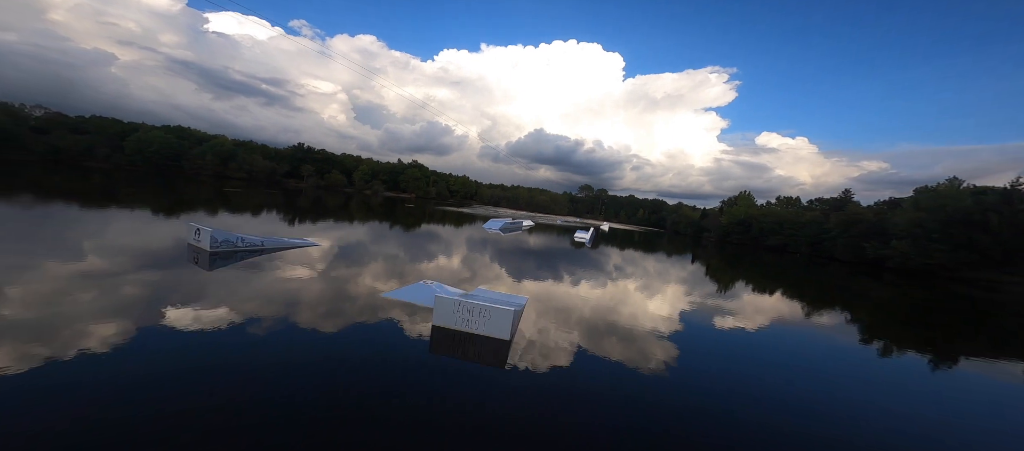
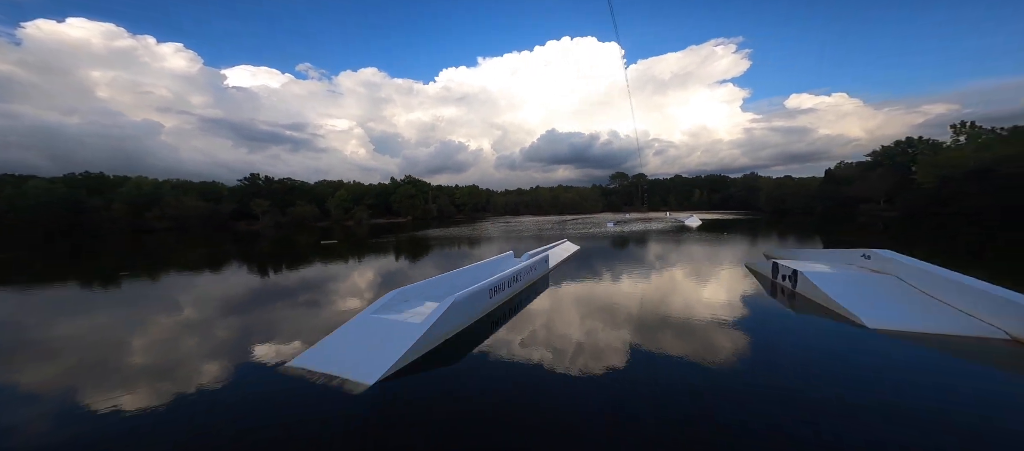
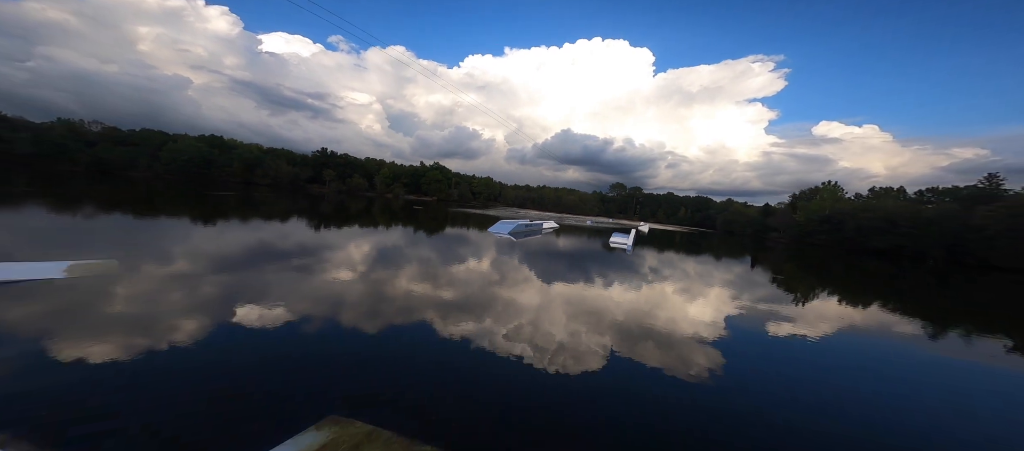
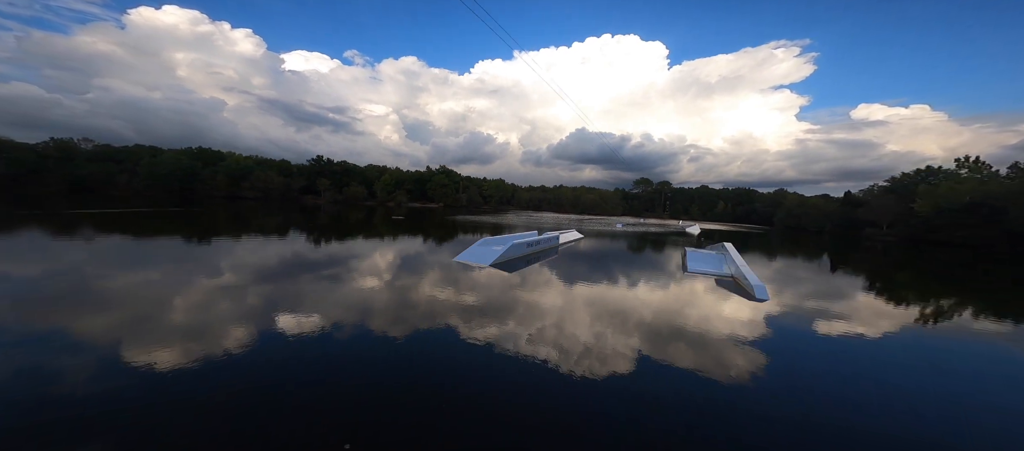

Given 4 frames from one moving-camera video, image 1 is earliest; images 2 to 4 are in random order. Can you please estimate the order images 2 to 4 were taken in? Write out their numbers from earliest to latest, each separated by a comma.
3, 4, 2
